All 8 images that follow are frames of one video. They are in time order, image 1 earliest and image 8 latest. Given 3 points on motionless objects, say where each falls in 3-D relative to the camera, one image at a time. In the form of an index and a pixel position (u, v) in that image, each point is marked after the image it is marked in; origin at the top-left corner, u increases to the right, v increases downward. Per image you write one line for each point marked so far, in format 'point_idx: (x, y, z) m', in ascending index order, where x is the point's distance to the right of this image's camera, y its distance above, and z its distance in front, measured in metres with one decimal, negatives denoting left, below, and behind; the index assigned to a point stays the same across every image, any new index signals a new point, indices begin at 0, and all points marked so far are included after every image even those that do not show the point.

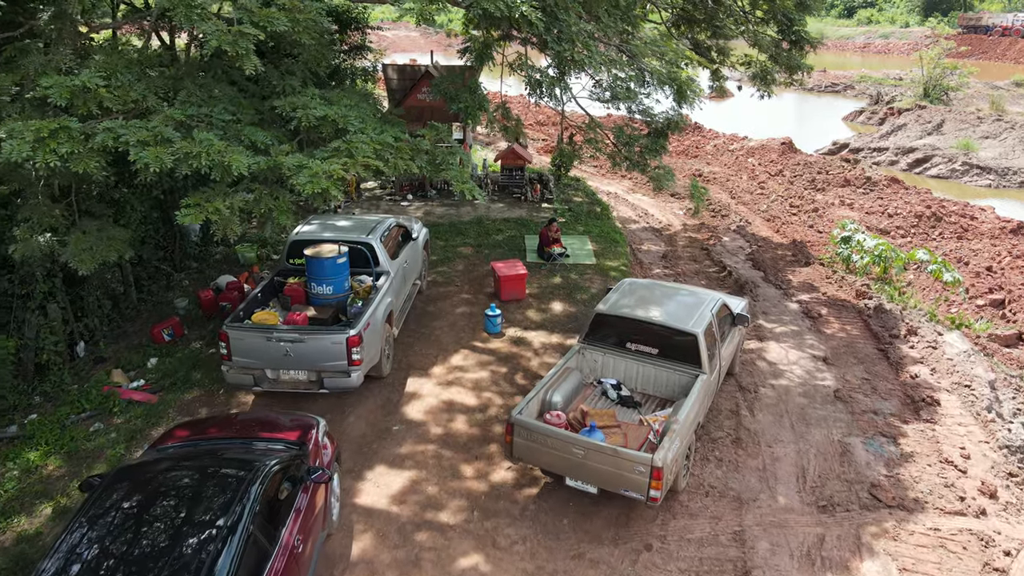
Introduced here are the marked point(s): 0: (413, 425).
0: (-1.0, -1.4, +7.5) m
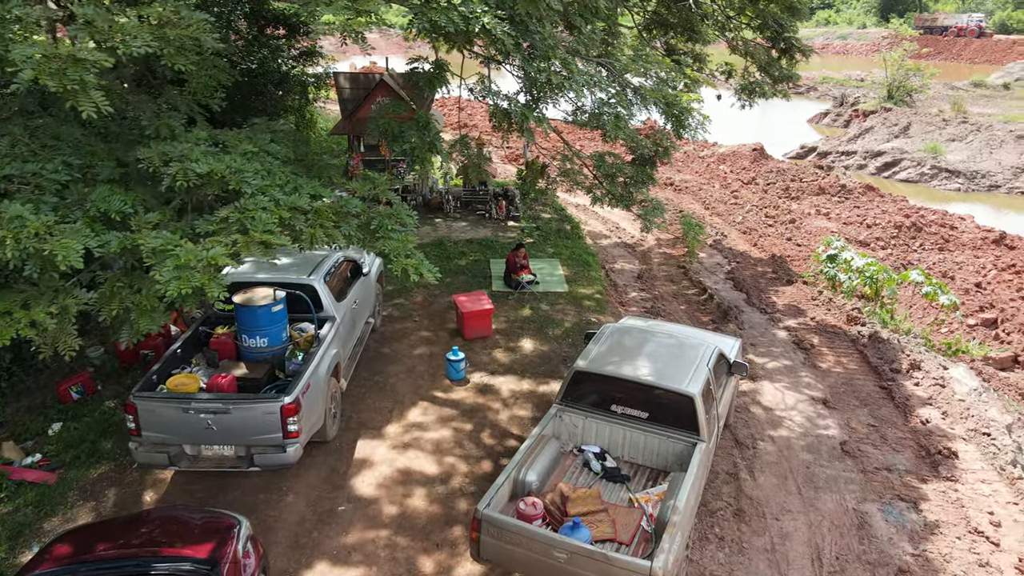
0: (-1.3, -1.9, +6.4) m
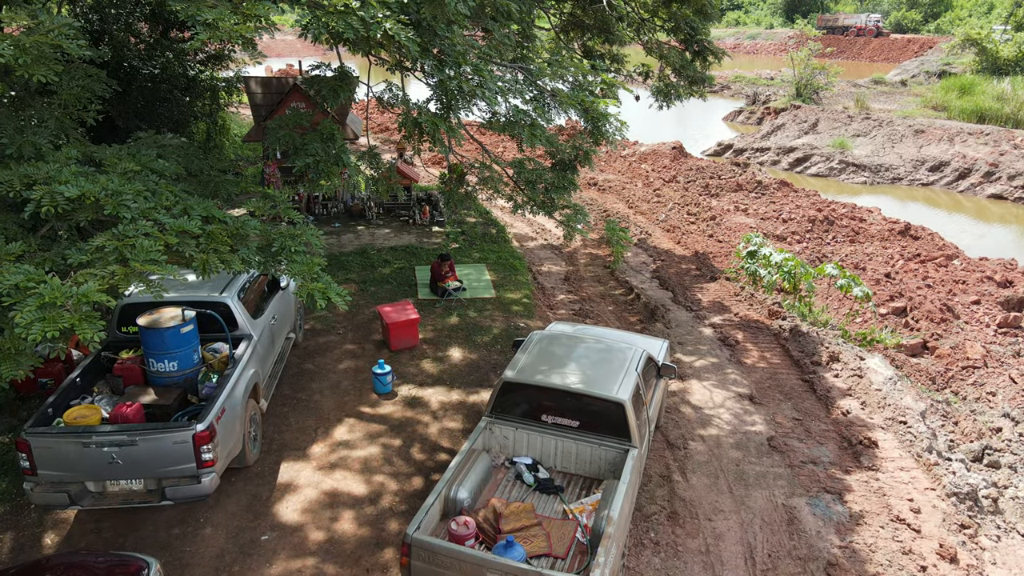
0: (-1.9, -2.0, +6.1) m
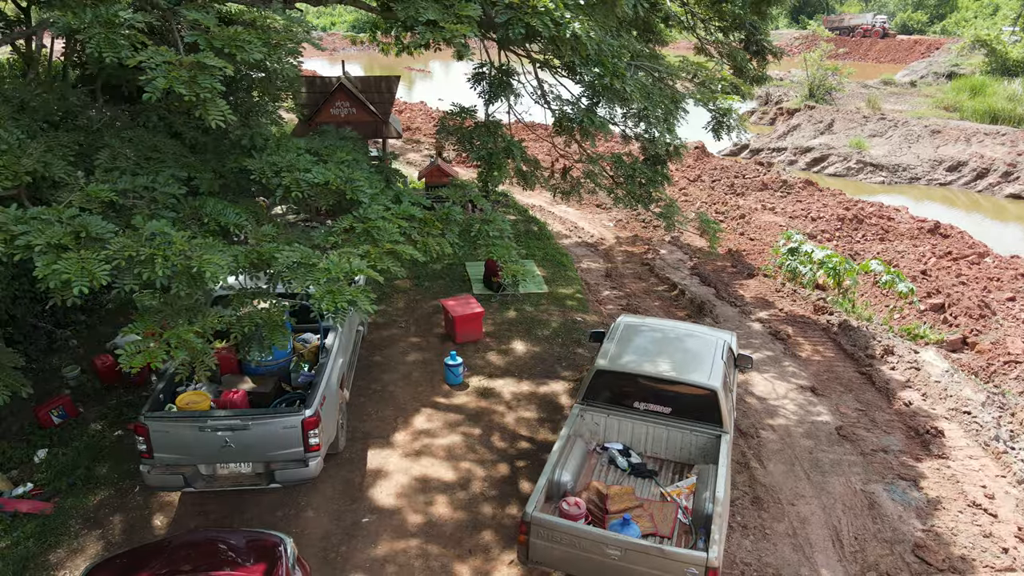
0: (-1.1, -2.0, +6.3) m
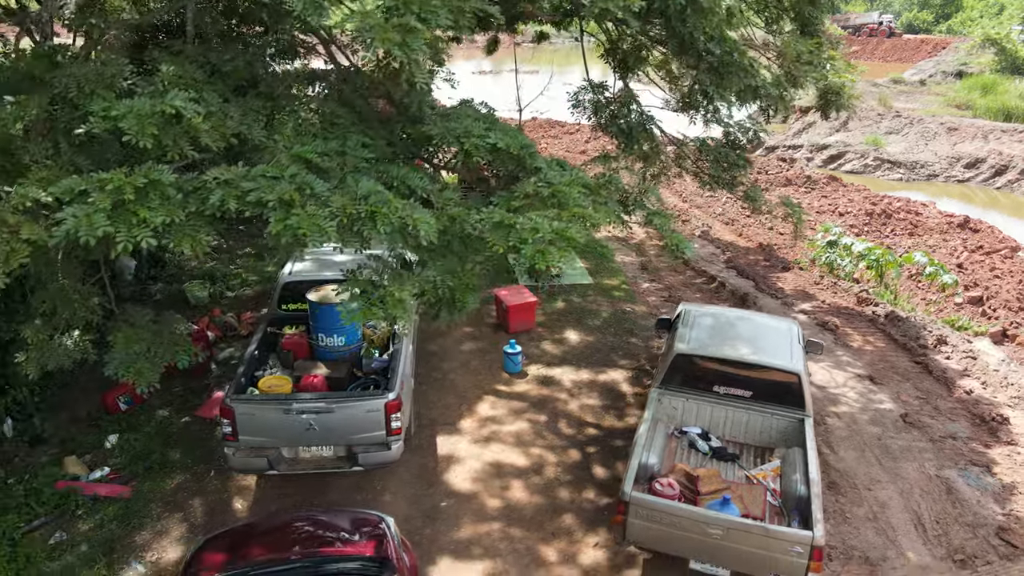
0: (-0.4, -1.8, +6.3) m
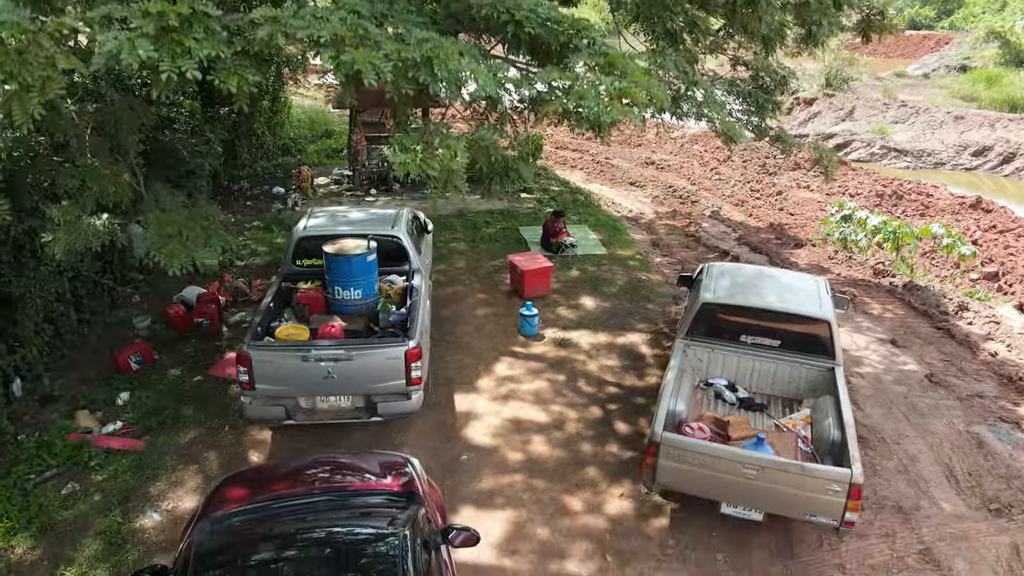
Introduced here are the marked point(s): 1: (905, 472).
0: (-0.2, -1.4, +6.2) m
1: (+3.2, -1.5, +5.9) m
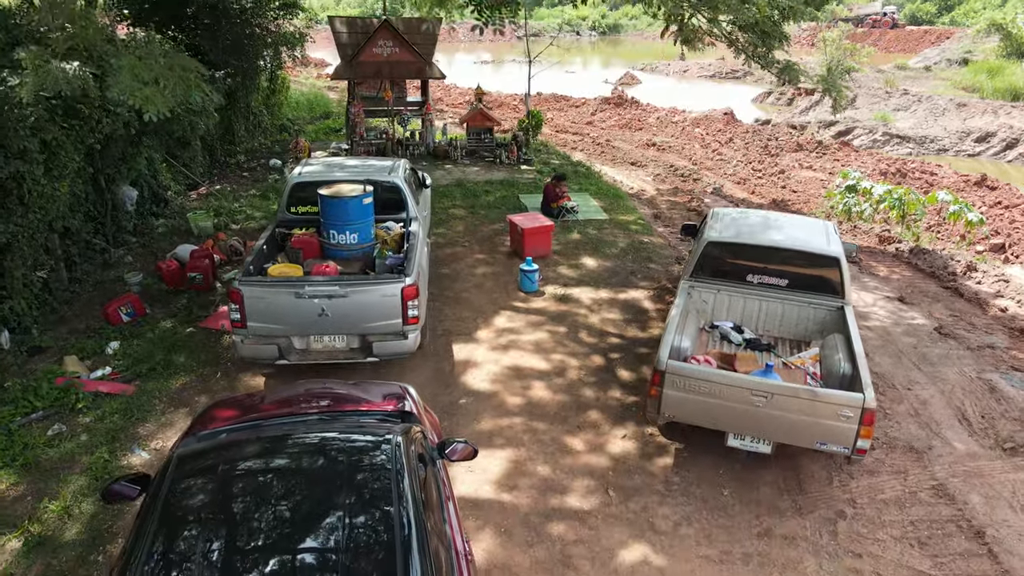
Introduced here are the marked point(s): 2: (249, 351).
0: (-0.2, -0.9, +6.0) m
1: (+3.2, -1.0, +5.8) m
2: (-2.0, -0.5, +5.6) m
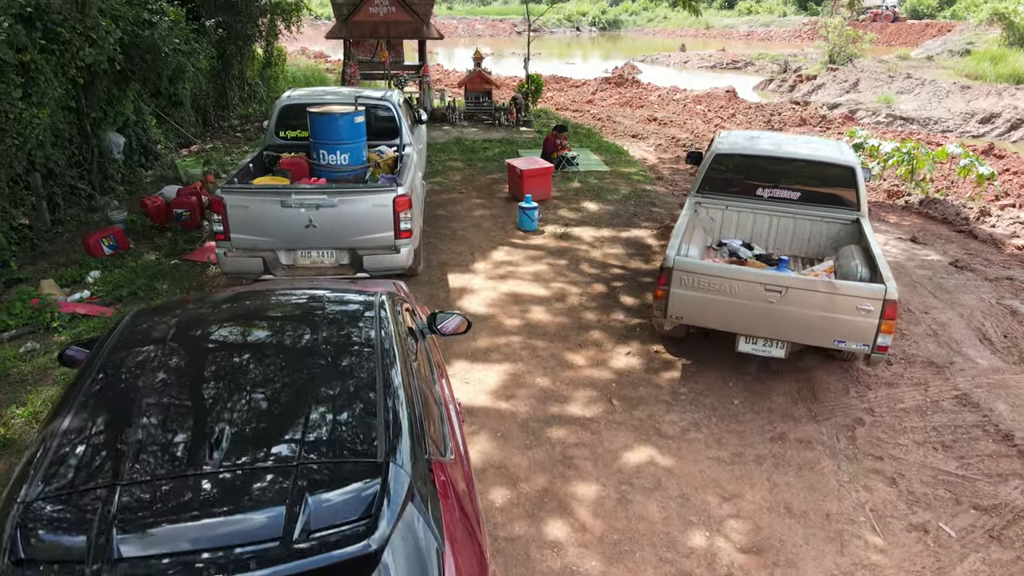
0: (-0.3, -0.2, +5.7) m
1: (+3.2, -0.4, +5.5) m
2: (-2.0, +0.2, +5.3) m
